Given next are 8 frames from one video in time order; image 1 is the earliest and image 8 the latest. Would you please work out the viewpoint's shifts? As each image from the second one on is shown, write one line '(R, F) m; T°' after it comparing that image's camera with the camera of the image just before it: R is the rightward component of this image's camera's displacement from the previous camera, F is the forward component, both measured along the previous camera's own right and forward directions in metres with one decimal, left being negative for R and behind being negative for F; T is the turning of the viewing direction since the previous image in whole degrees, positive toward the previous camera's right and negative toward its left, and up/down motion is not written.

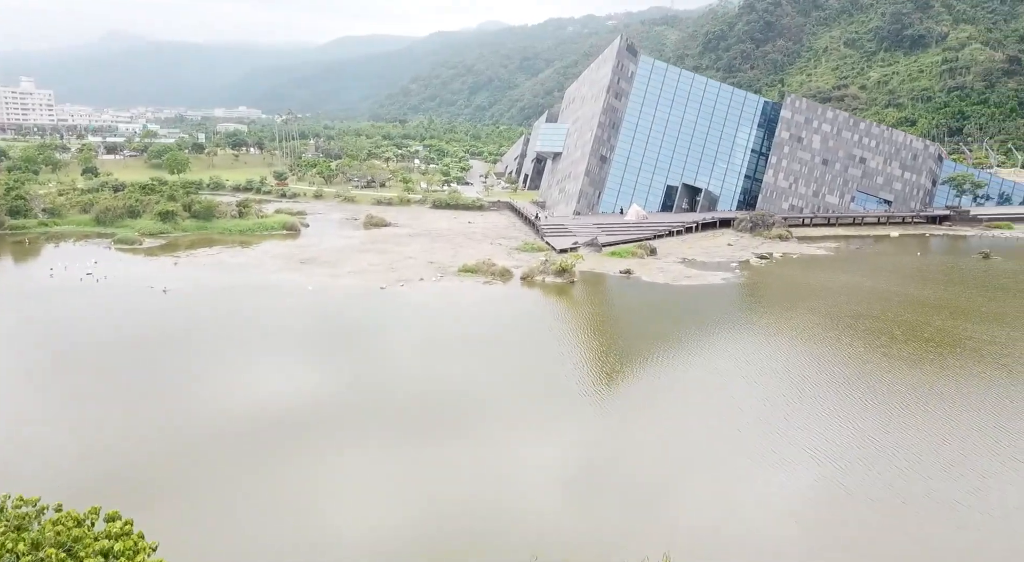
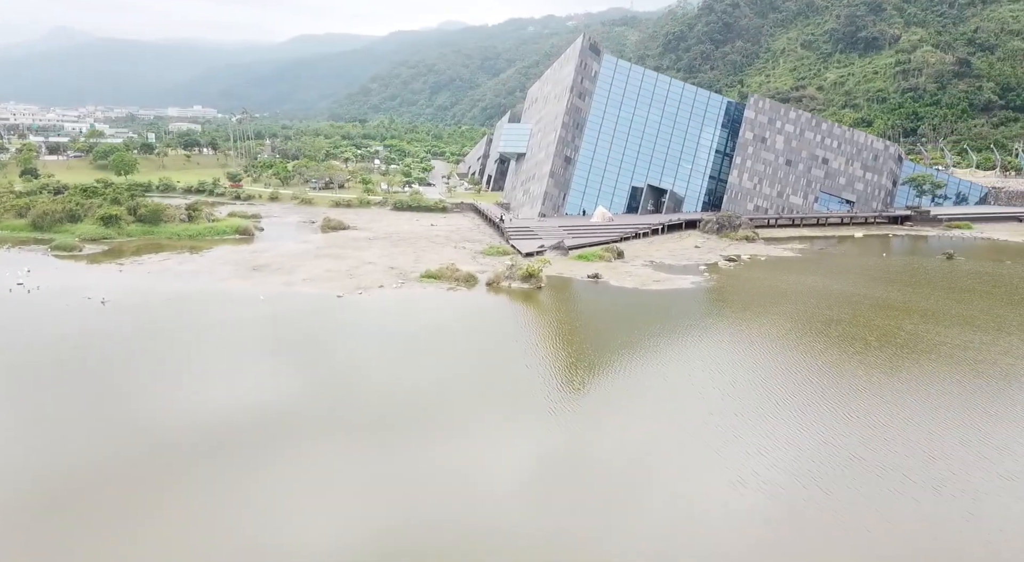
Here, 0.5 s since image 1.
(+0.1, +1.3) m; +3°
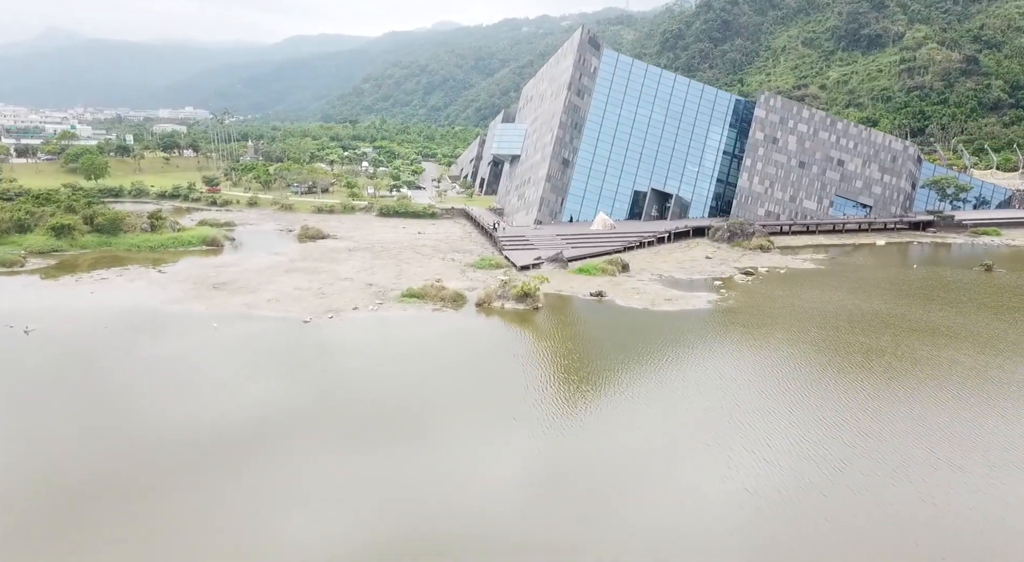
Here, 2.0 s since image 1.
(0.0, +3.7) m; +1°
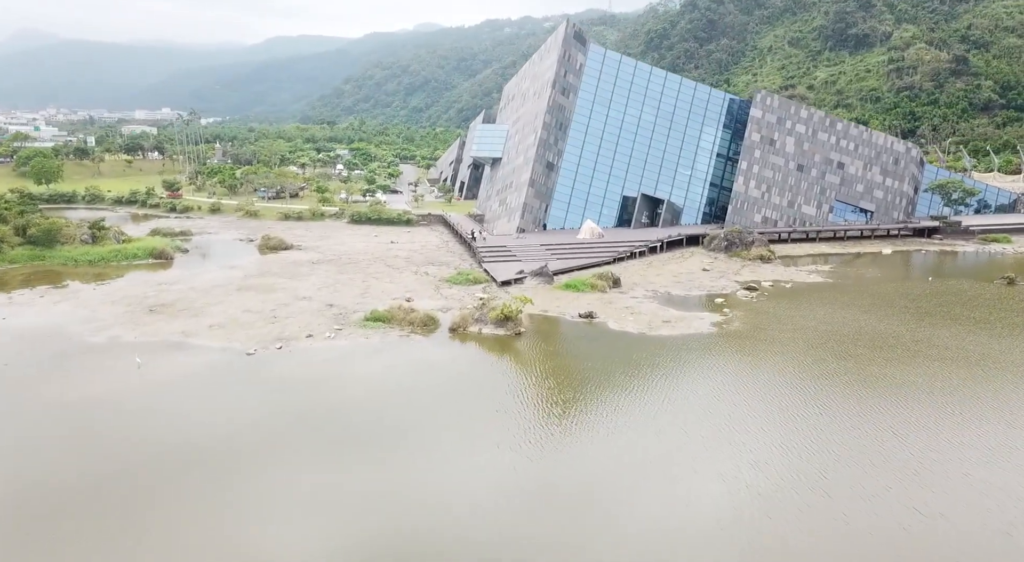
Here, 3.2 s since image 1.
(+0.2, +3.5) m; +2°
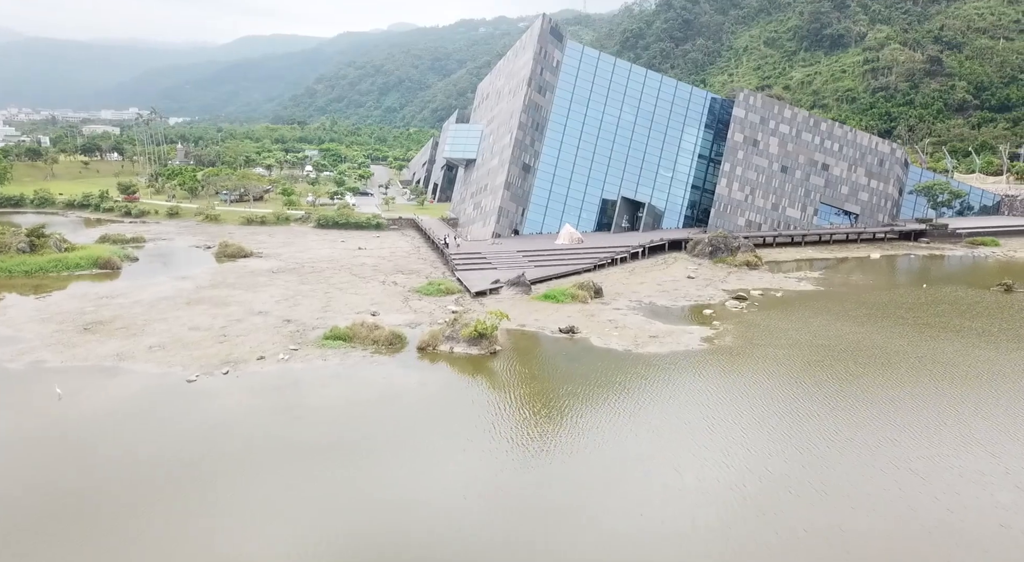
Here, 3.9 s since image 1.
(+0.1, +2.2) m; +2°
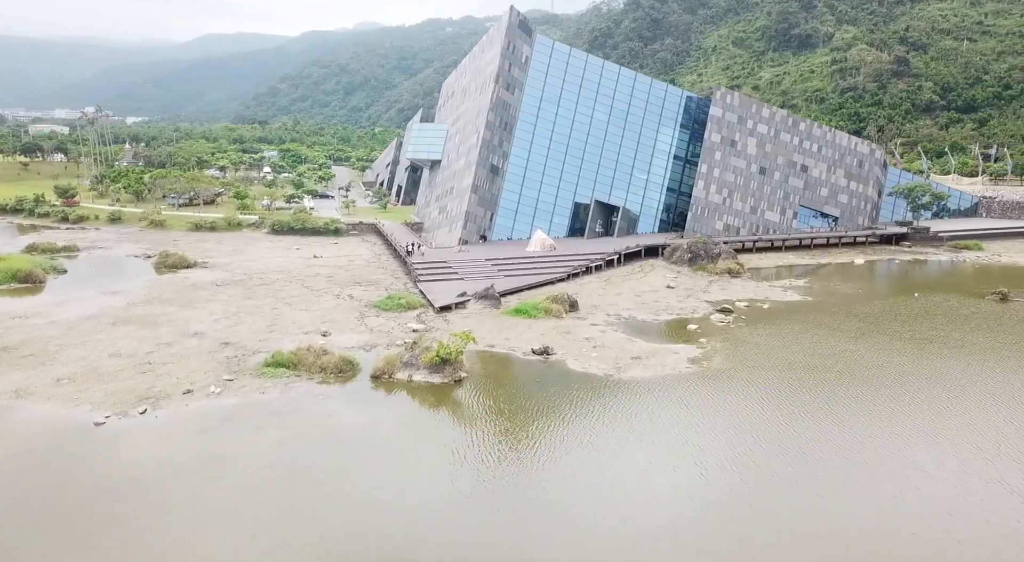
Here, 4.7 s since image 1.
(+0.2, +2.6) m; +3°
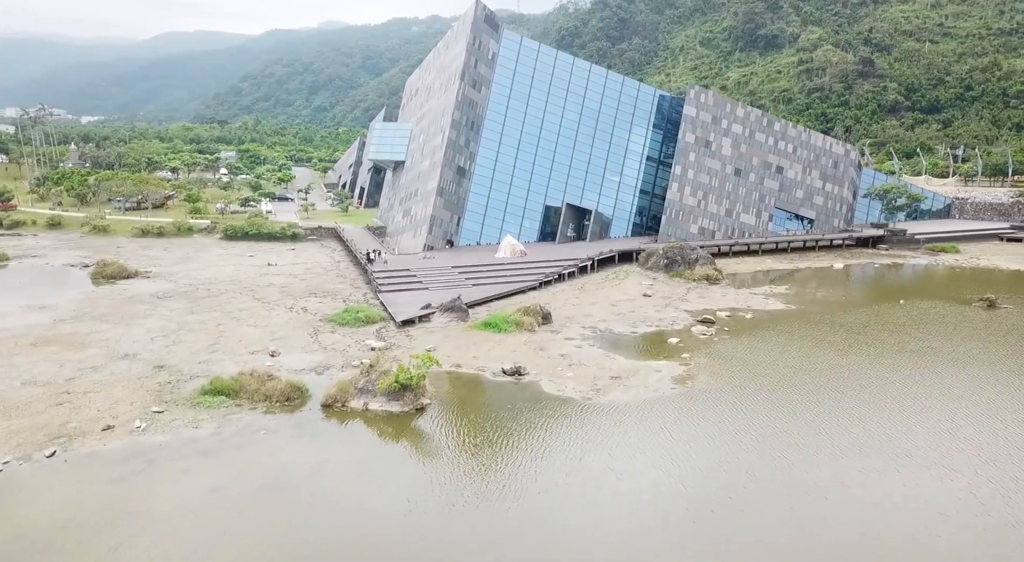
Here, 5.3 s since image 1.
(+0.1, +1.9) m; +3°
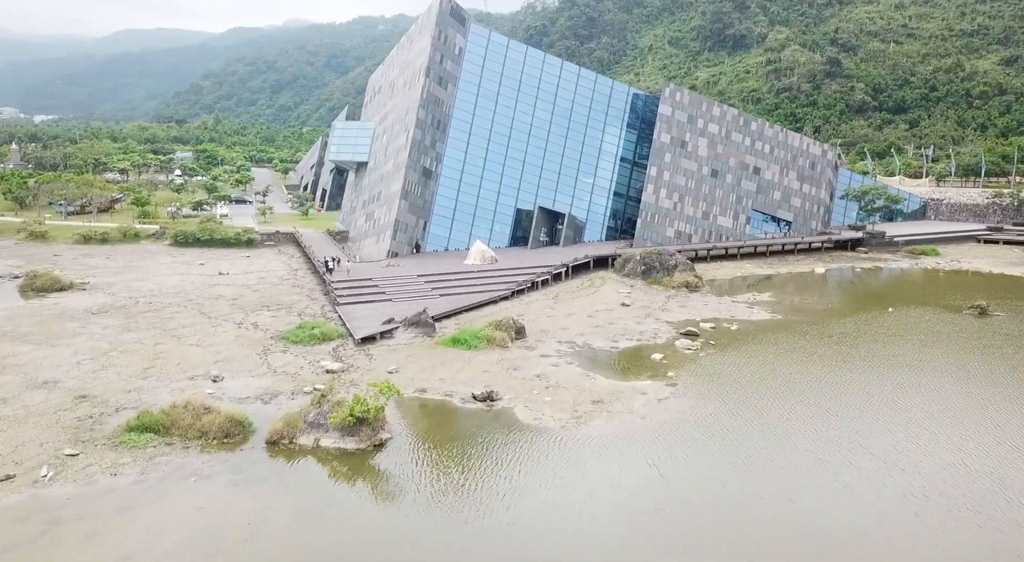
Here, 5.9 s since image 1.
(0.0, +1.9) m; +3°
